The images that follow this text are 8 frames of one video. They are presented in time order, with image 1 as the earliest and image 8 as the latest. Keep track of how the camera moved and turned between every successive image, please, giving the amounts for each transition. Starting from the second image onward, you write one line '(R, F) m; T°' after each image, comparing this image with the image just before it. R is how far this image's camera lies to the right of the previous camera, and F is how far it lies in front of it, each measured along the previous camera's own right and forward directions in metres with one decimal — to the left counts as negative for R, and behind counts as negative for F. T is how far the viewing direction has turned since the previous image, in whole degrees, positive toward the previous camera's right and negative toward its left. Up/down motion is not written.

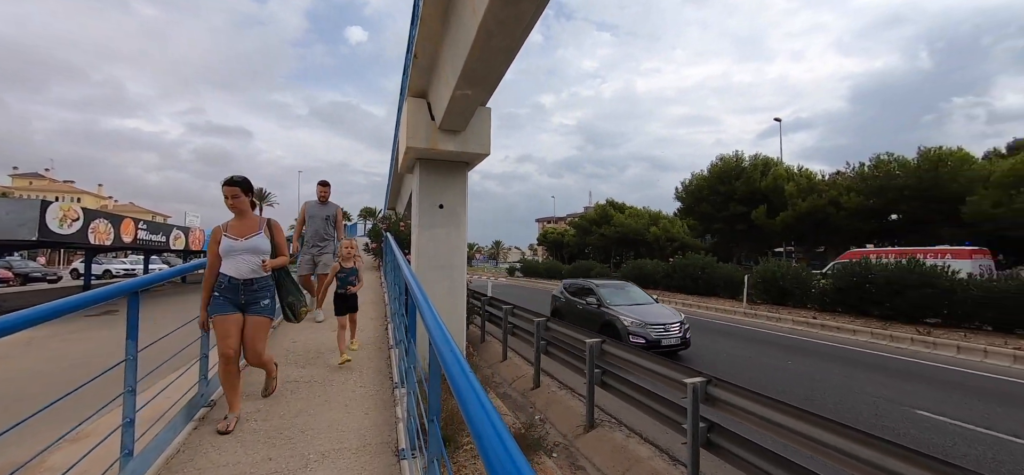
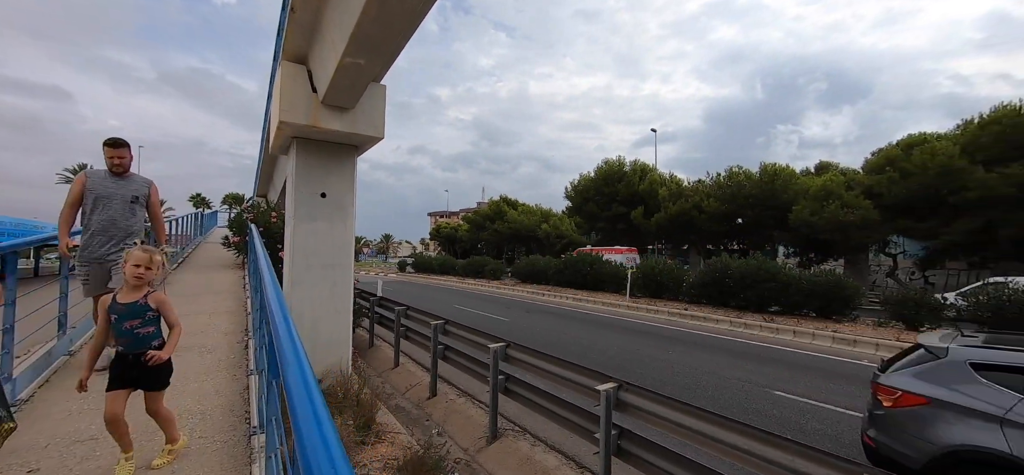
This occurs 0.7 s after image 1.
(-0.1, +0.5) m; +15°
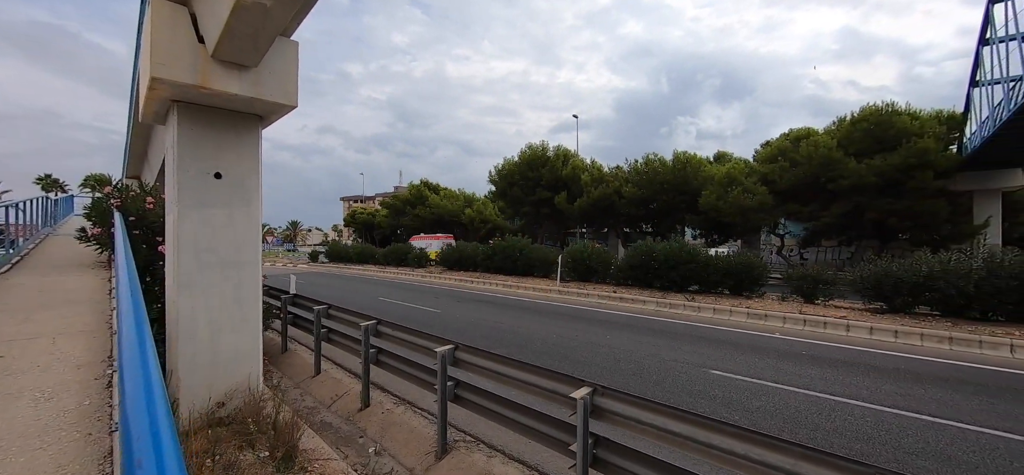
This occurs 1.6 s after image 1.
(-0.3, +0.6) m; +11°
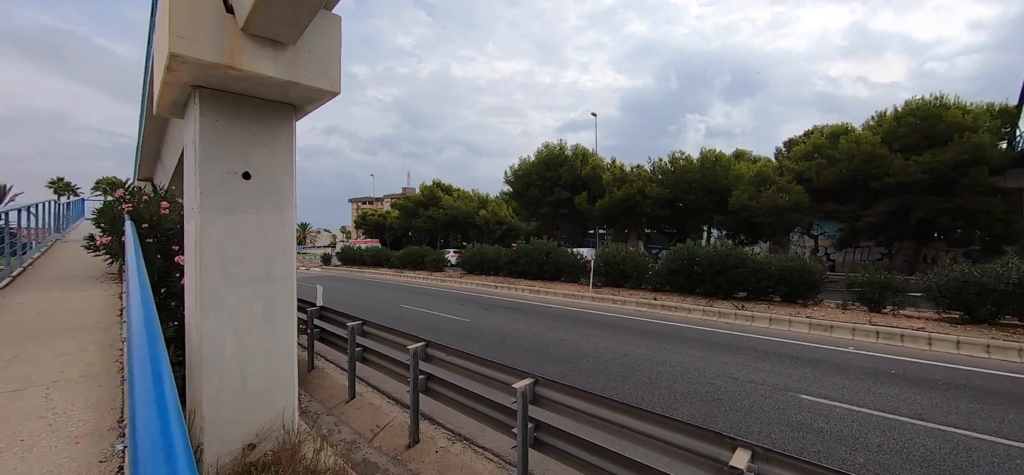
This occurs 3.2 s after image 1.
(-0.8, +0.8) m; -1°
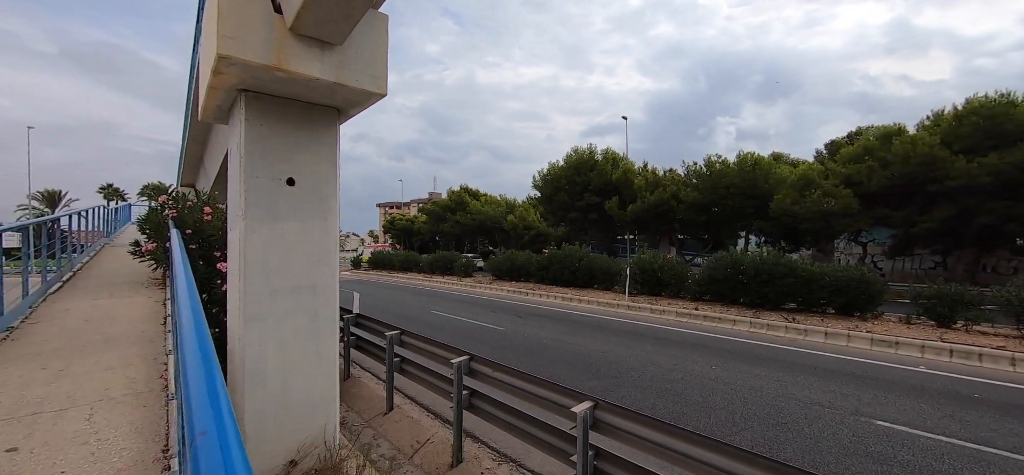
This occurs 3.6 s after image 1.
(-0.3, +0.3) m; -3°
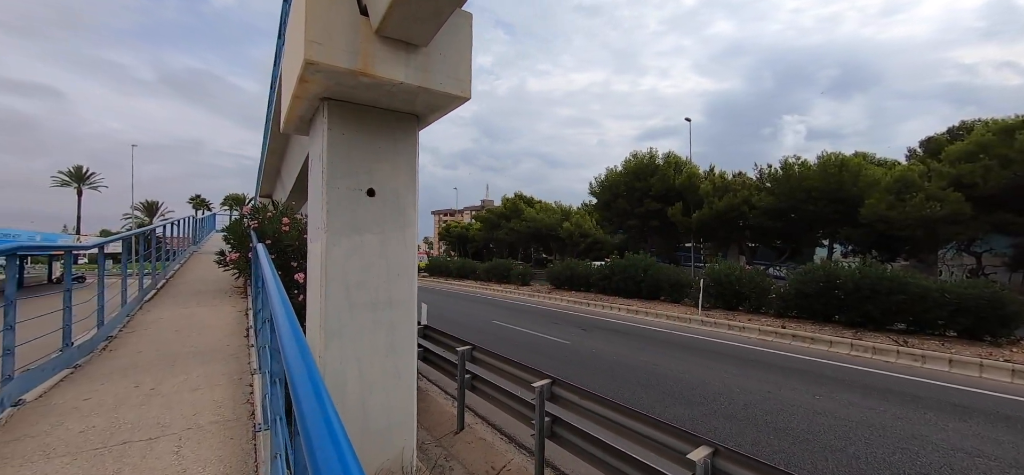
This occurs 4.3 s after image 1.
(-0.4, +0.3) m; -7°
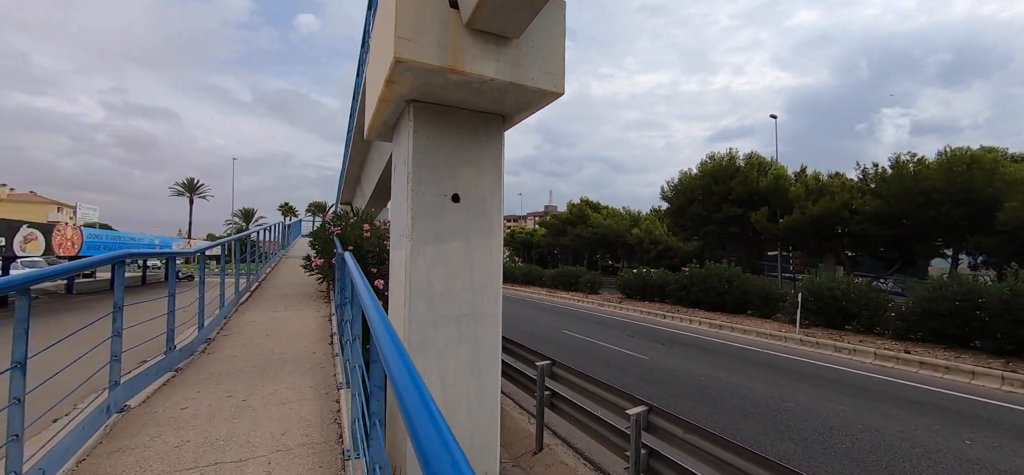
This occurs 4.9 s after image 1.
(-0.3, +0.3) m; -9°
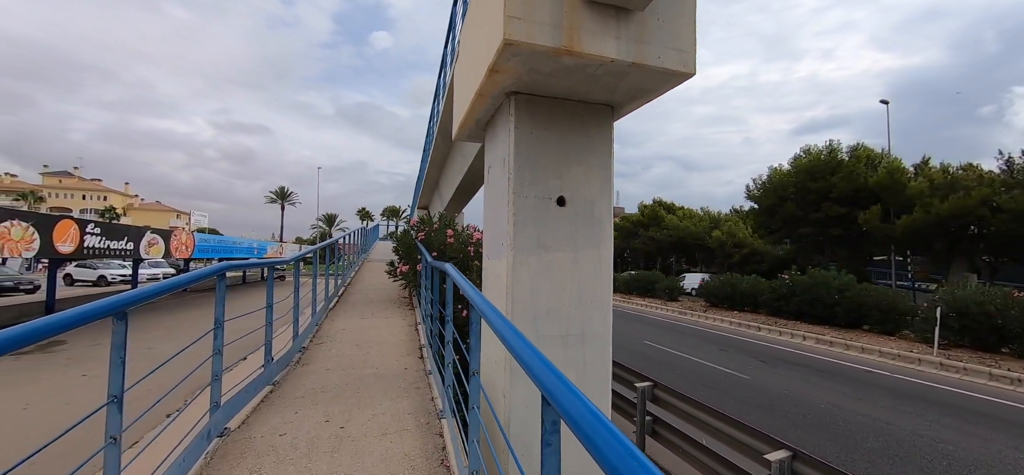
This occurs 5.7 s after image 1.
(-0.4, +0.4) m; -9°
